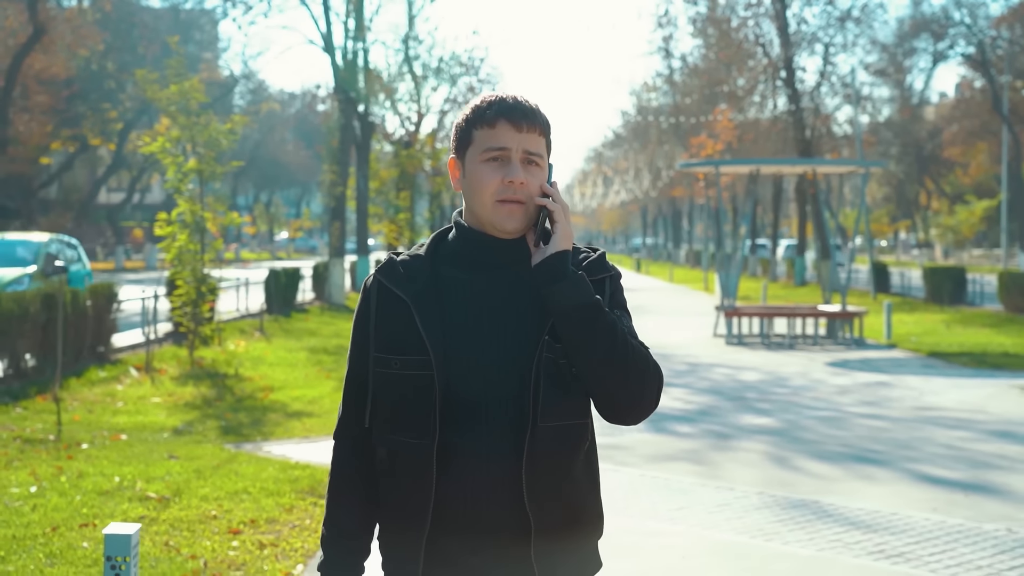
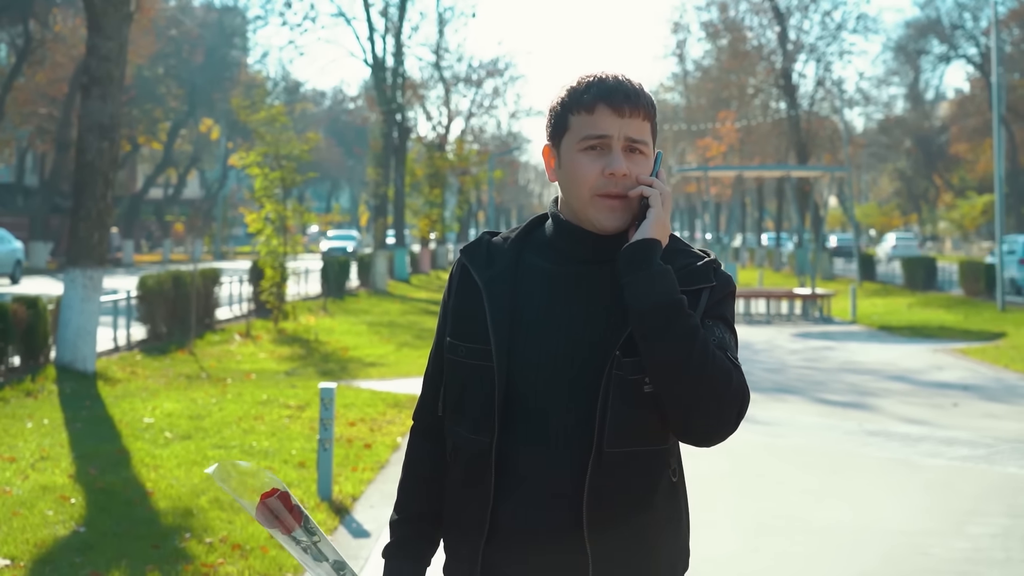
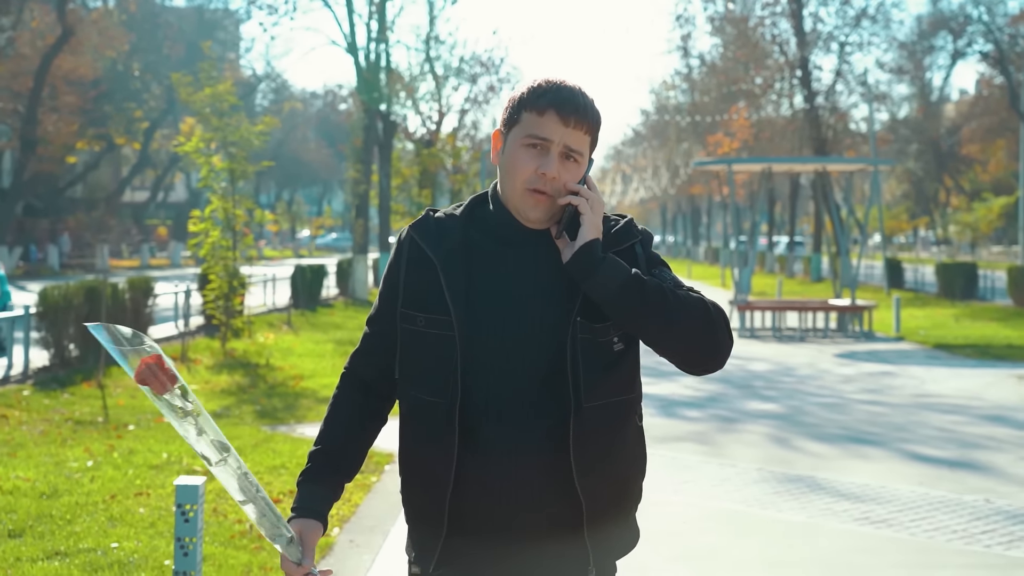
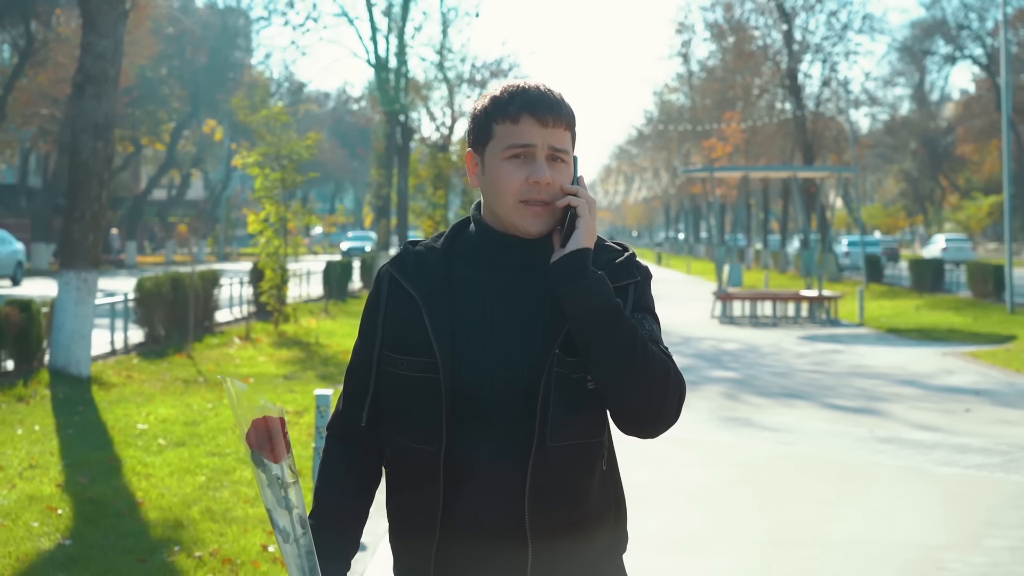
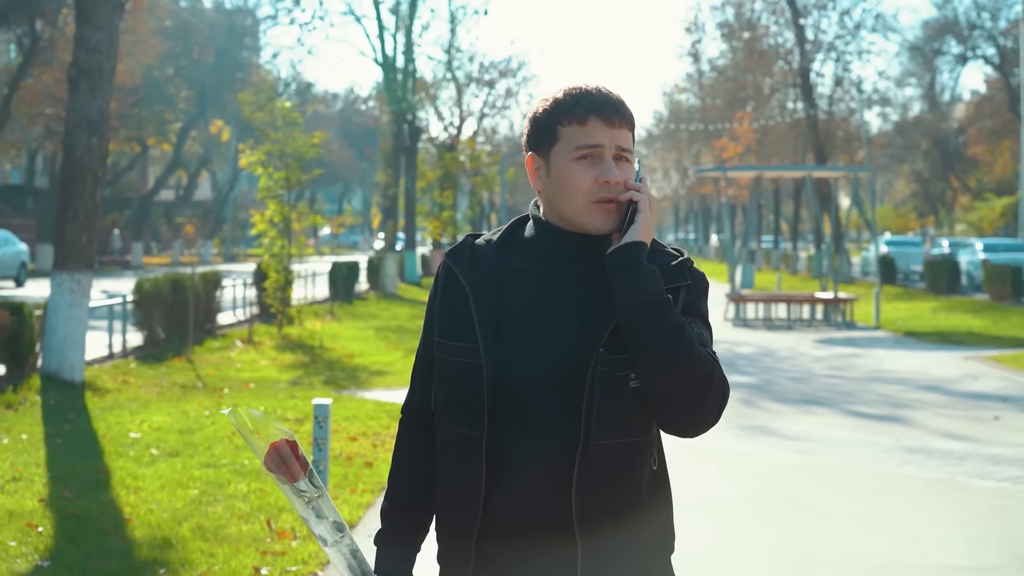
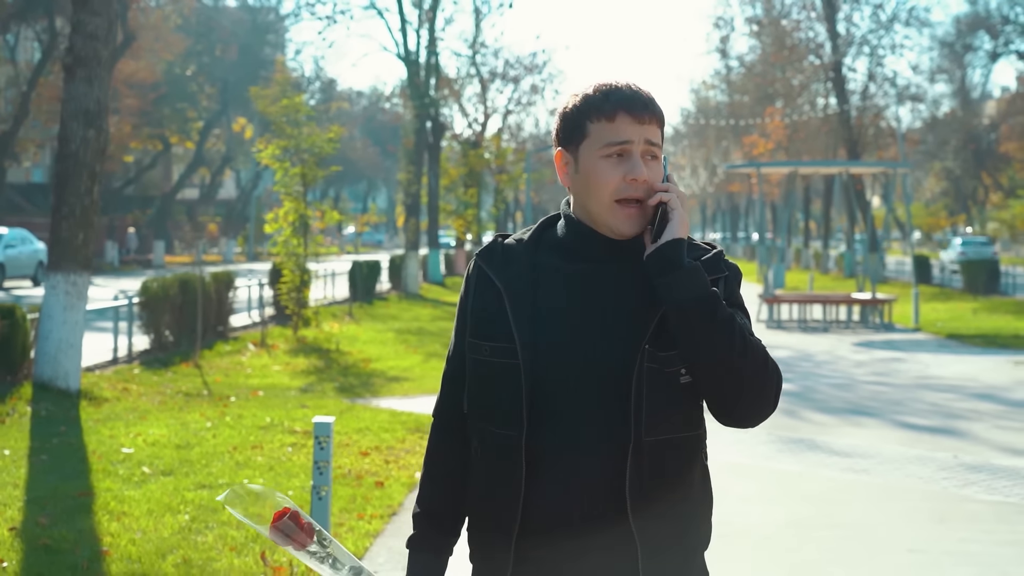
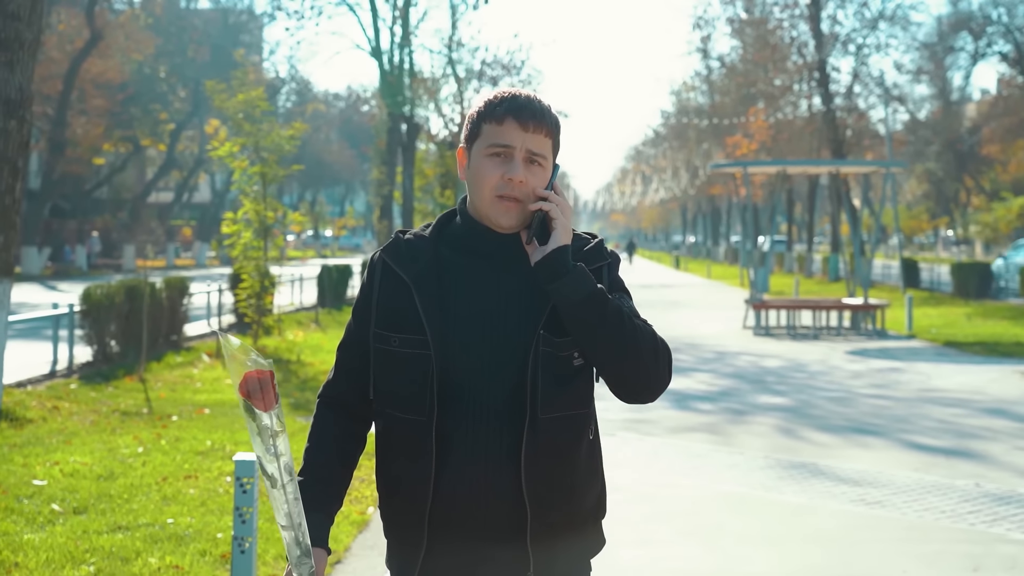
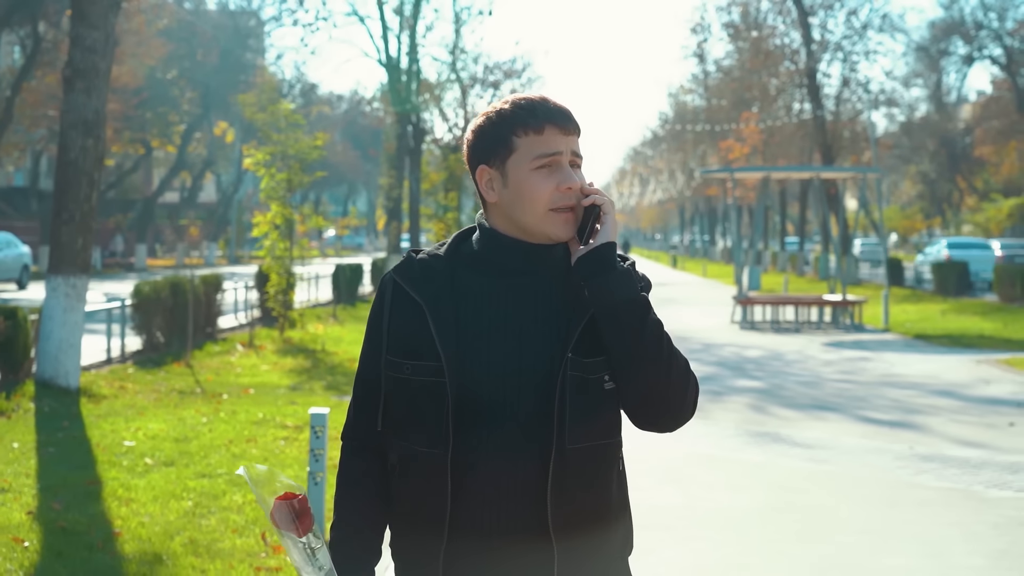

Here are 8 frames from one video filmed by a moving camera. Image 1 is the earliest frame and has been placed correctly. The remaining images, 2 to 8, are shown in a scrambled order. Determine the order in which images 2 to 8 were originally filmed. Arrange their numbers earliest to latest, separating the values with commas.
3, 7, 6, 8, 5, 4, 2
